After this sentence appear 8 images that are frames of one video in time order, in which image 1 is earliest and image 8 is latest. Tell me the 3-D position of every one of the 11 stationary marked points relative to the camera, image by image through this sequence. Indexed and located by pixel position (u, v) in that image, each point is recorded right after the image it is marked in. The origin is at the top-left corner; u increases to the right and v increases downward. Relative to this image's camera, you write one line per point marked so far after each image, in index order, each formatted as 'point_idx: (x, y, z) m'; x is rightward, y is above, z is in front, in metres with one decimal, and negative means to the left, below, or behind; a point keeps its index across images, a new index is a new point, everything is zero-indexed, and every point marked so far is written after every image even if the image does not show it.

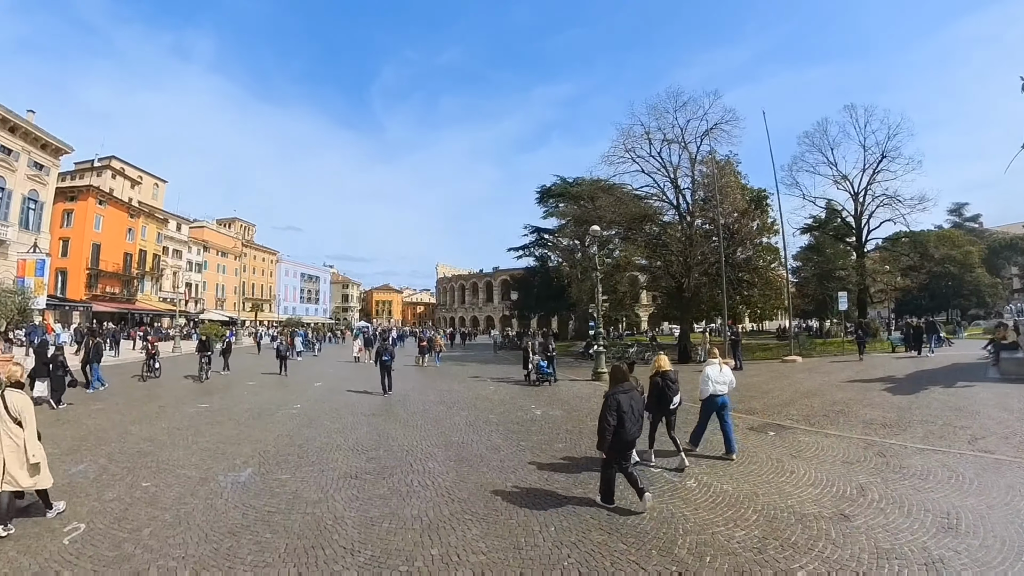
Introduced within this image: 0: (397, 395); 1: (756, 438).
0: (-3.1, -2.7, +14.3) m
1: (+4.7, -2.9, +10.5) m
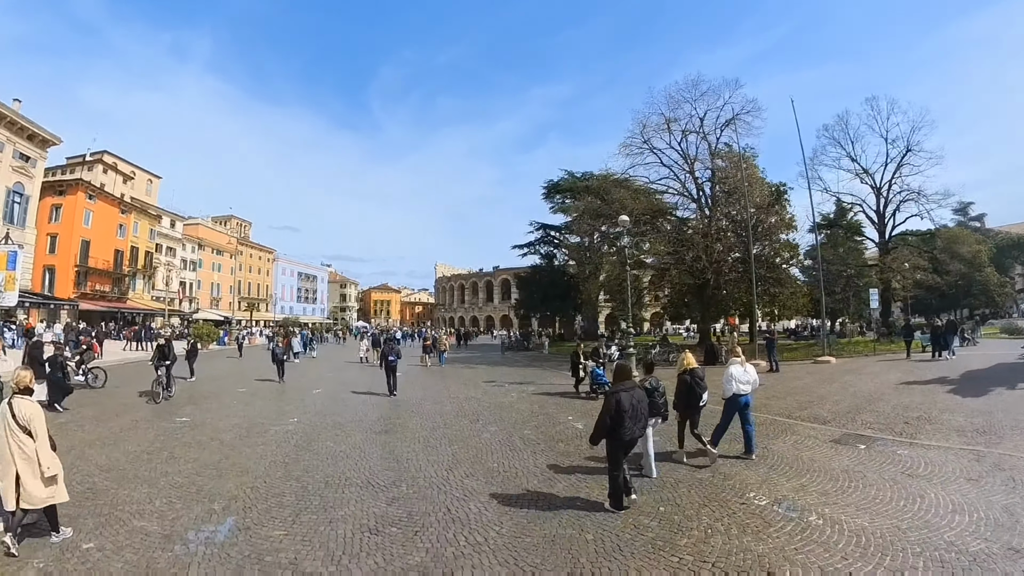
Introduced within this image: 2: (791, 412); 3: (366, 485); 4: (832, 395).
0: (-2.4, -2.5, +12.6) m
1: (+5.4, -2.7, +8.8) m
2: (+6.4, -2.8, +12.5) m
3: (-1.6, -2.2, +6.0) m
4: (+8.6, -2.9, +14.7) m
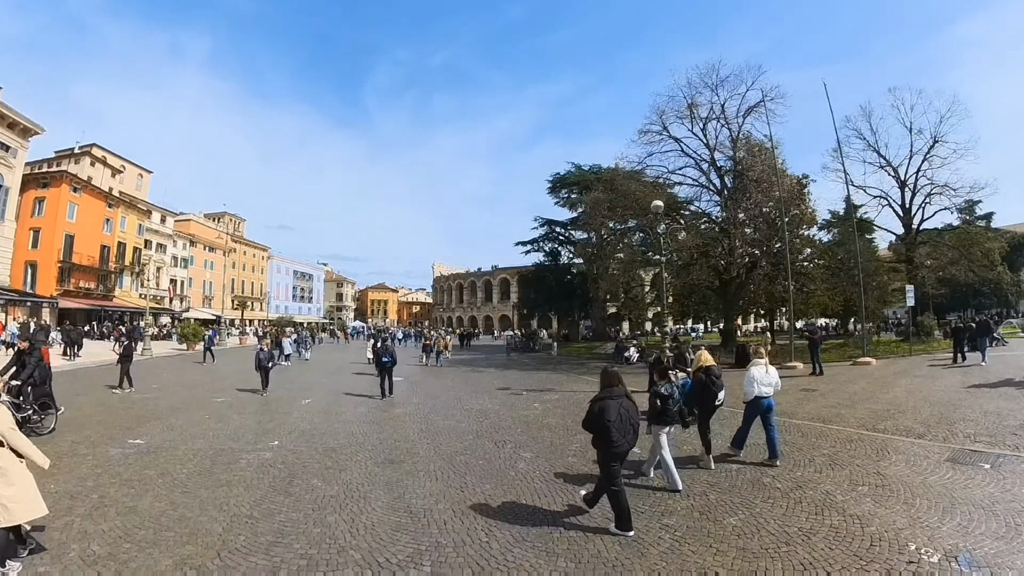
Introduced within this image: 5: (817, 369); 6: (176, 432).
0: (-1.9, -2.4, +10.6) m
1: (+5.9, -2.6, +6.8) m
2: (+7.0, -2.7, +10.6) m
3: (-1.0, -2.0, +4.0) m
4: (+9.1, -2.7, +12.7) m
5: (+10.4, -2.8, +18.6) m
6: (-5.4, -2.3, +8.7) m
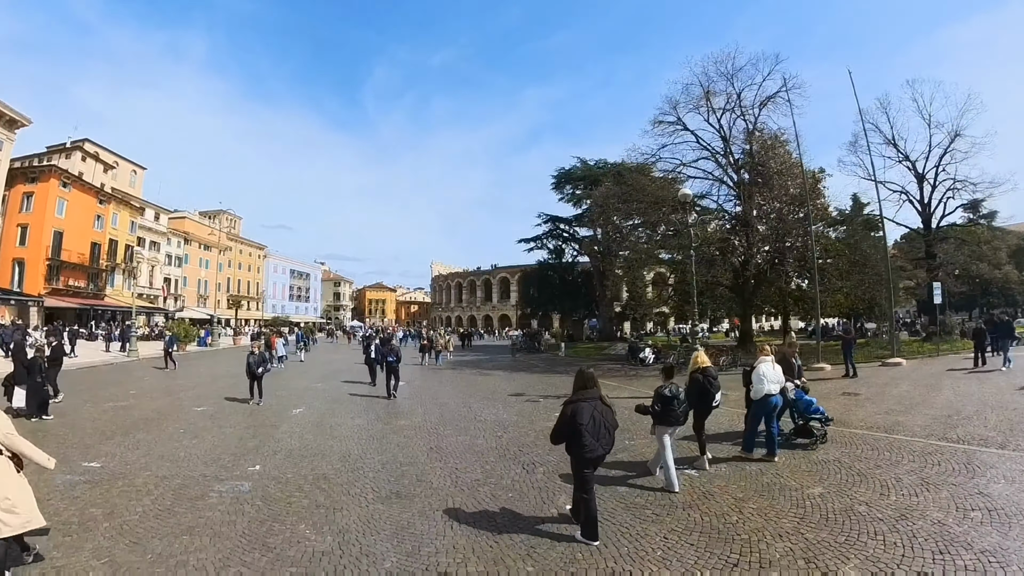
0: (-1.6, -2.3, +9.2) m
1: (+6.3, -2.5, +5.5) m
2: (+7.3, -2.6, +9.3) m
3: (-0.6, -1.9, +2.7) m
4: (+9.5, -2.7, +11.5) m
5: (+10.7, -2.7, +17.3) m
6: (-5.0, -2.2, +7.4) m
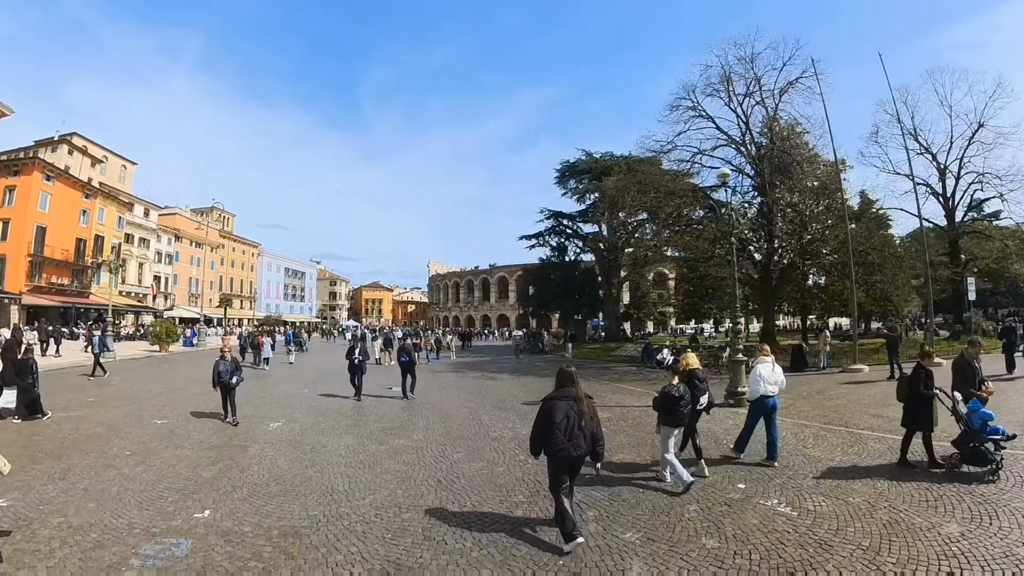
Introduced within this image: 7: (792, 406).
0: (-1.2, -2.1, +7.6) m
1: (+6.6, -2.4, +3.9) m
2: (+7.6, -2.5, +7.7) m
3: (-0.3, -1.8, +1.0) m
4: (+9.8, -2.5, +9.9) m
5: (+11.0, -2.6, +15.7) m
6: (-4.7, -2.1, +5.7) m
7: (+6.4, -2.6, +12.4) m
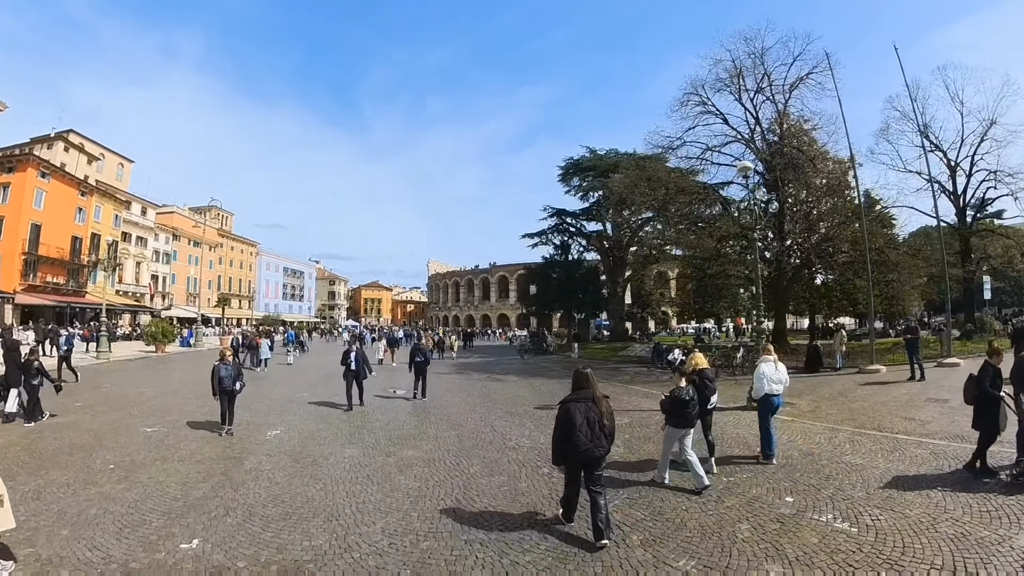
0: (-1.0, -2.1, +7.0) m
1: (+6.9, -2.4, +3.4) m
2: (+7.9, -2.4, +7.1) m
3: (0.0, -1.7, +0.4) m
4: (+10.0, -2.5, +9.3) m
5: (+11.2, -2.6, +15.2) m
6: (-4.4, -2.0, +5.1) m
7: (+6.6, -2.6, +11.8) m
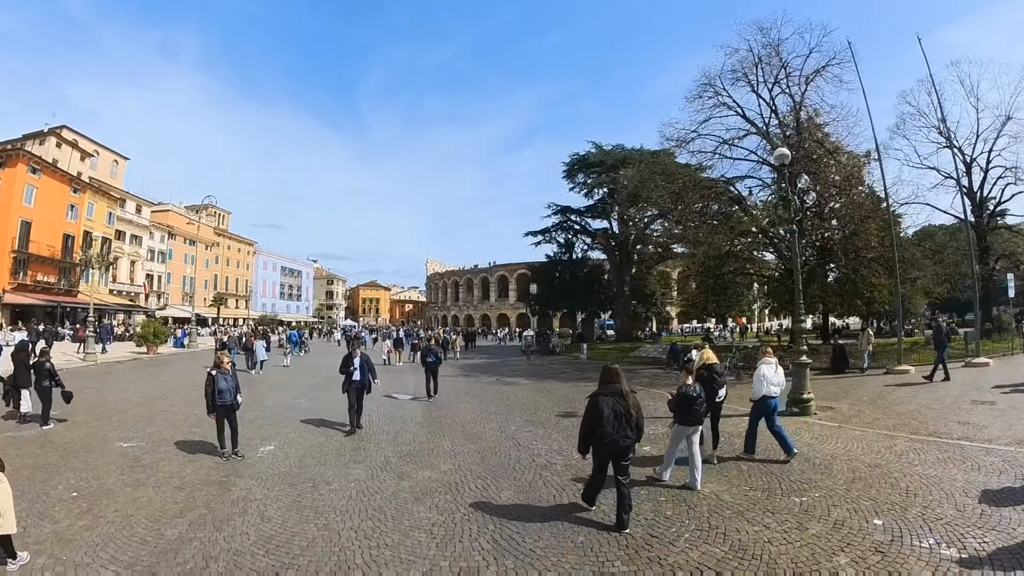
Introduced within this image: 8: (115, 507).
0: (-0.6, -2.0, +6.0) m
1: (+7.3, -2.3, +2.4) m
2: (+8.2, -2.4, +6.2) m
3: (+0.4, -1.7, -0.6) m
4: (+10.4, -2.4, +8.4) m
5: (+11.6, -2.5, +14.2) m
6: (-4.1, -2.0, +4.1) m
7: (+7.0, -2.5, +10.9) m
8: (-3.5, -1.9, +5.0) m
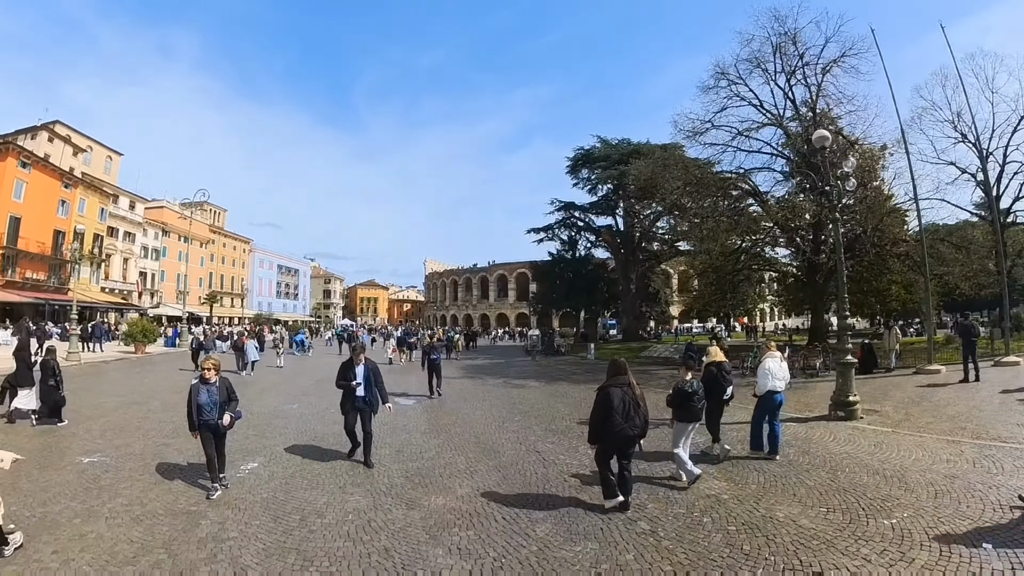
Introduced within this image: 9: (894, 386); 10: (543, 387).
0: (-0.4, -1.9, +5.0) m
1: (+7.6, -2.2, +1.4) m
2: (+8.5, -2.3, +5.2) m
3: (+0.7, -1.6, -1.5) m
4: (+10.6, -2.4, +7.4) m
5: (+11.8, -2.4, +13.3) m
6: (-3.8, -1.8, +3.1) m
7: (+7.2, -2.5, +9.9) m
8: (-3.3, -1.8, +4.0) m
9: (+9.6, -2.6, +13.7) m
10: (+0.8, -2.6, +14.4) m
